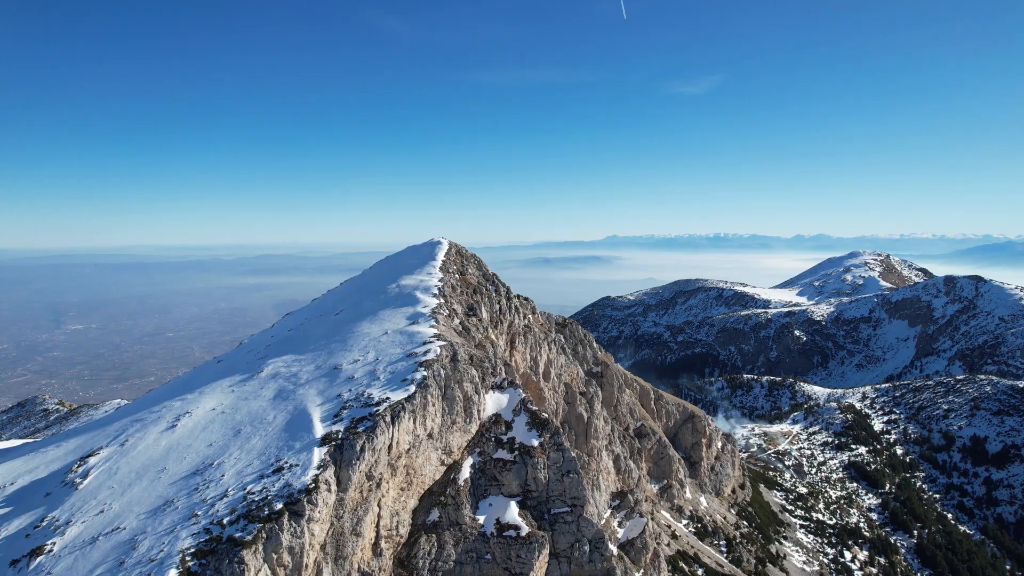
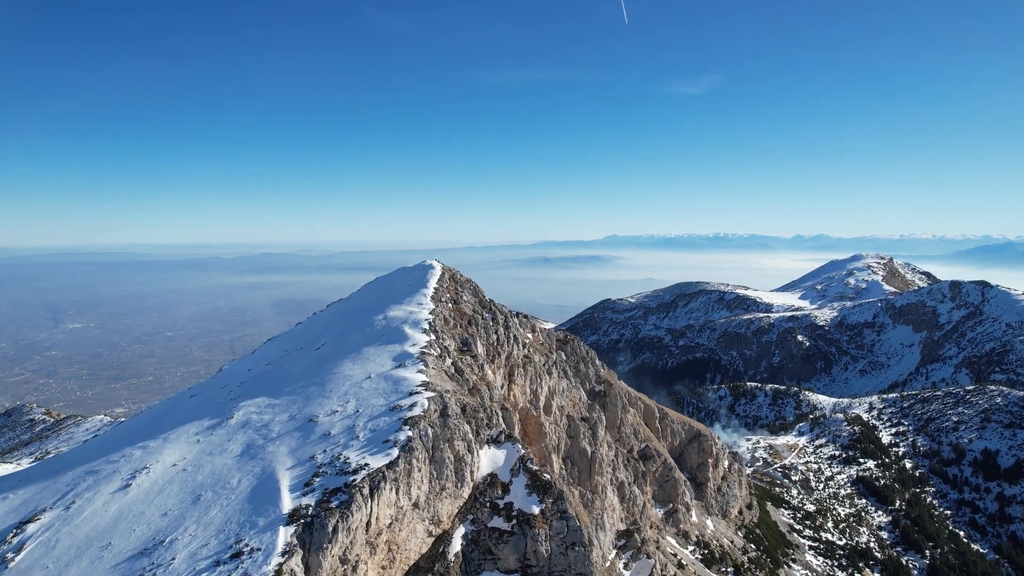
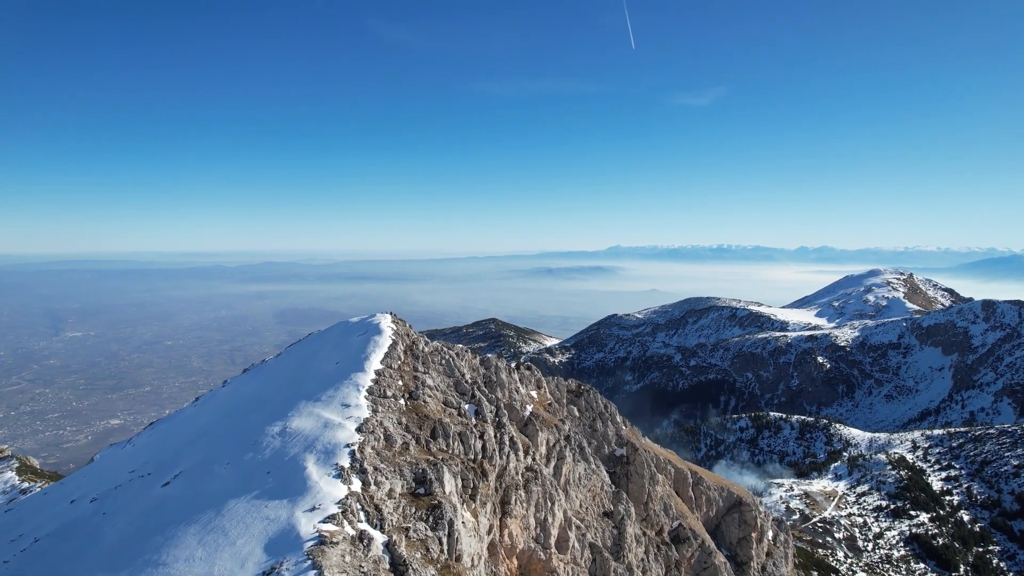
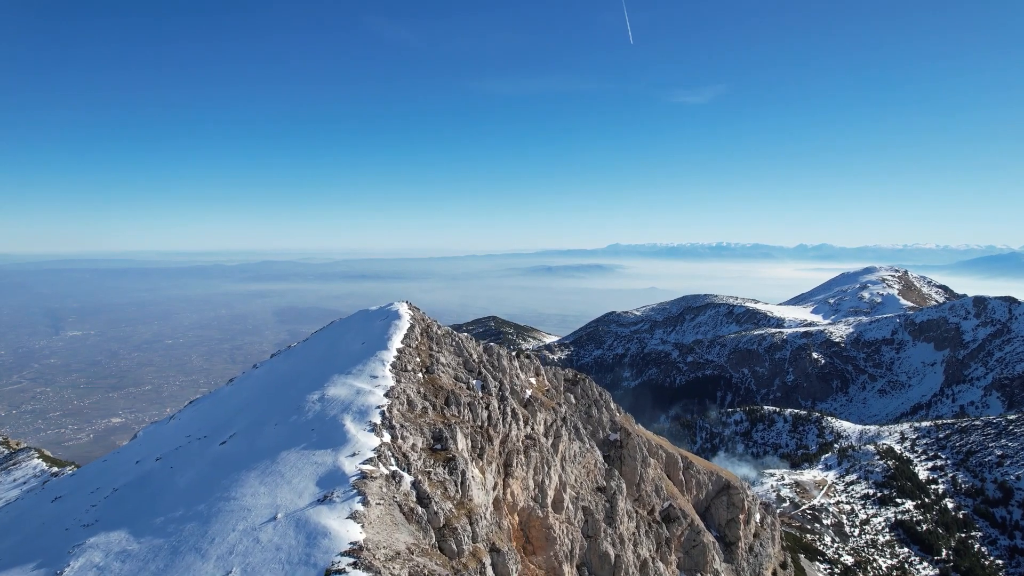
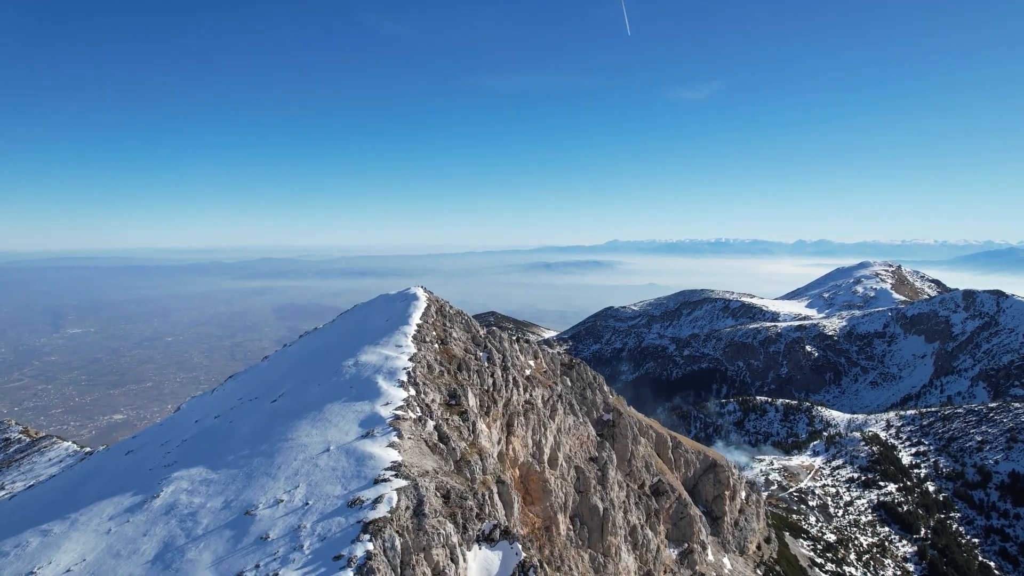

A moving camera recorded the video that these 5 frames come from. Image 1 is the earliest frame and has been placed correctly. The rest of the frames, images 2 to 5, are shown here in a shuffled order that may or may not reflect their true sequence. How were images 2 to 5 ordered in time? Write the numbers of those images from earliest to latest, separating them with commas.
2, 5, 4, 3
